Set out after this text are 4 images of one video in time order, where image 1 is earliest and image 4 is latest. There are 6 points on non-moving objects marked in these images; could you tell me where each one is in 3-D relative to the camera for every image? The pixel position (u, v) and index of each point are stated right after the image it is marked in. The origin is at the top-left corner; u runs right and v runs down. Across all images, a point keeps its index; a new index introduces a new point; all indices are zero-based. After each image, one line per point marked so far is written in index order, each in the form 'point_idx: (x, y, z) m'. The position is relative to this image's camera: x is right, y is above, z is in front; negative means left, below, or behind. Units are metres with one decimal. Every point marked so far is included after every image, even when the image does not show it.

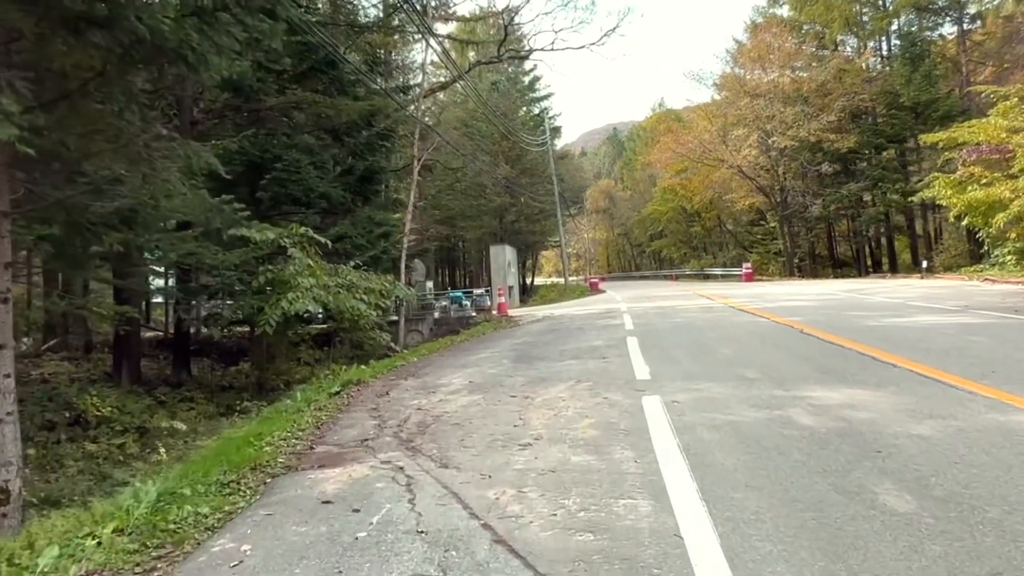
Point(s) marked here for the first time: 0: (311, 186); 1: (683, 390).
0: (-4.4, +2.2, +15.2) m
1: (+1.8, -1.0, +7.1) m
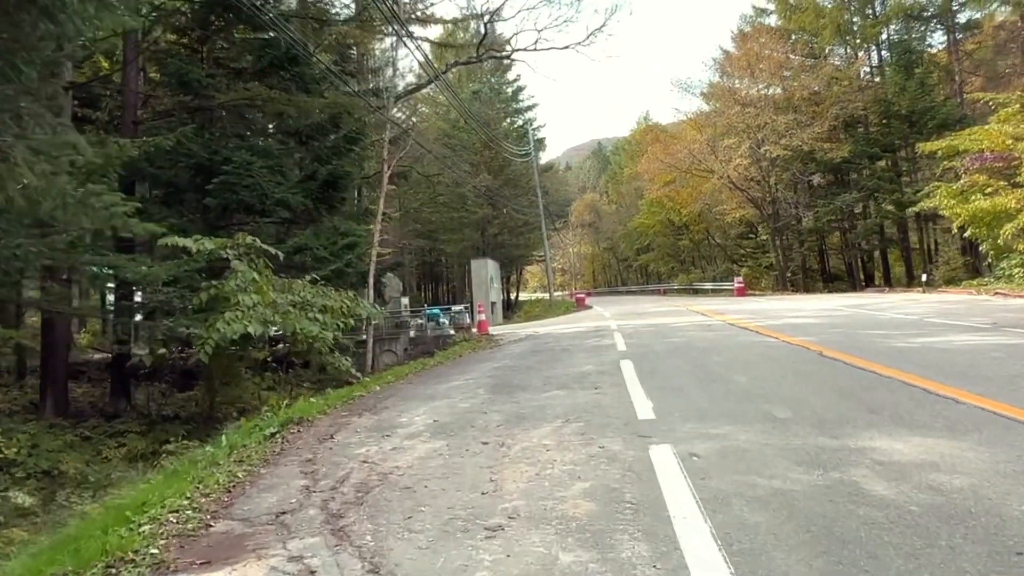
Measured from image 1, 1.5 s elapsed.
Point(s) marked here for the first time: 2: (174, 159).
0: (-4.8, +1.9, +13.6) m
1: (+1.5, -1.2, +5.6) m
2: (-6.4, +2.4, +13.3) m
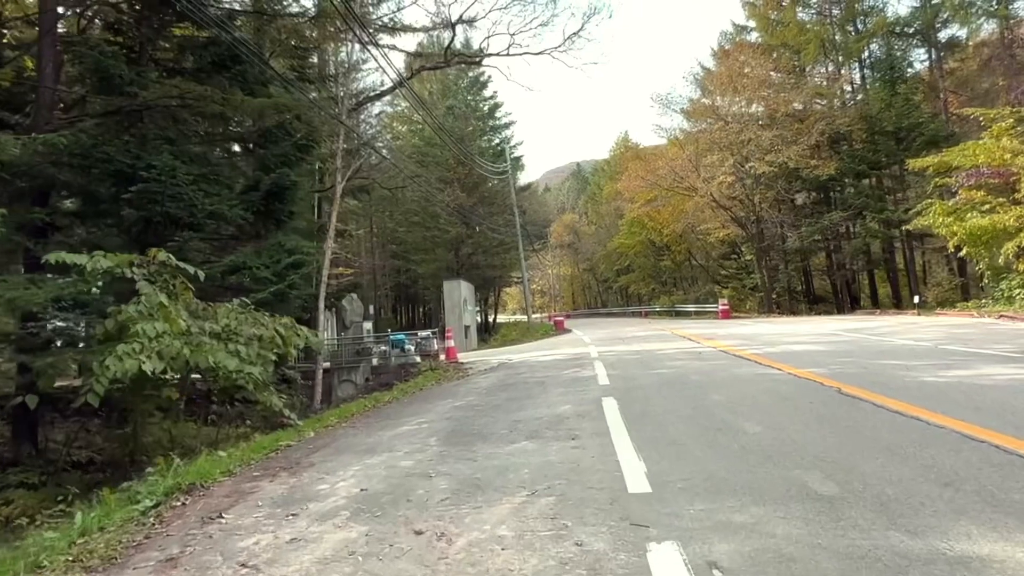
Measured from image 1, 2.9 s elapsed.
0: (-5.4, +1.5, +11.9) m
1: (+1.2, -1.4, +4.0) m
2: (-7.0, +2.0, +11.5) m
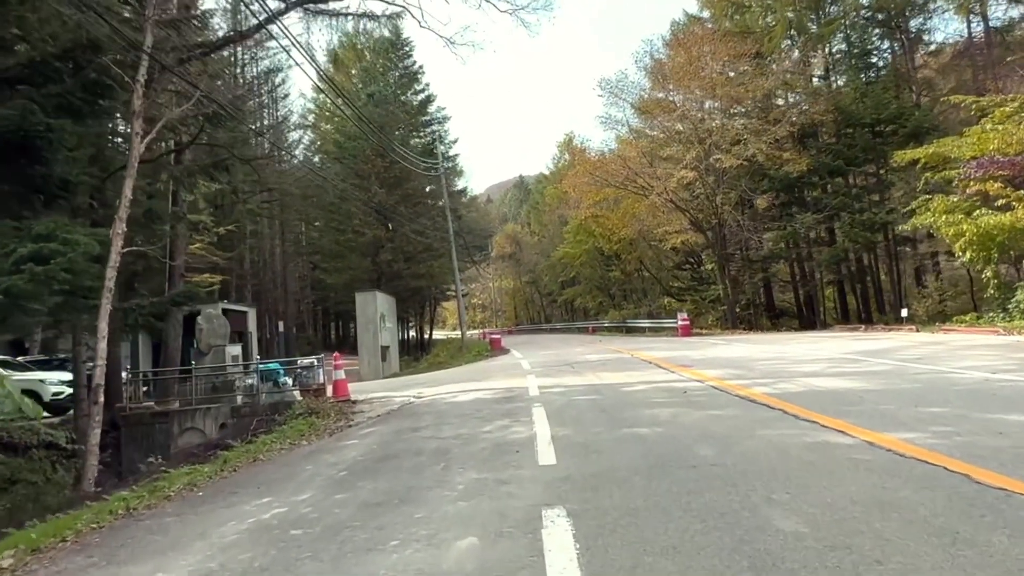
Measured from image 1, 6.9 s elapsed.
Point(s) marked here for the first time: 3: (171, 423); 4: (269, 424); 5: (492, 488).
0: (-6.6, +1.4, +6.7) m
1: (+0.6, -1.3, -0.7) m
2: (-8.1, +2.0, +6.2) m
3: (-6.7, -2.7, +13.9) m
4: (-4.3, -2.3, +12.6) m
5: (-0.2, -1.6, +5.6) m
